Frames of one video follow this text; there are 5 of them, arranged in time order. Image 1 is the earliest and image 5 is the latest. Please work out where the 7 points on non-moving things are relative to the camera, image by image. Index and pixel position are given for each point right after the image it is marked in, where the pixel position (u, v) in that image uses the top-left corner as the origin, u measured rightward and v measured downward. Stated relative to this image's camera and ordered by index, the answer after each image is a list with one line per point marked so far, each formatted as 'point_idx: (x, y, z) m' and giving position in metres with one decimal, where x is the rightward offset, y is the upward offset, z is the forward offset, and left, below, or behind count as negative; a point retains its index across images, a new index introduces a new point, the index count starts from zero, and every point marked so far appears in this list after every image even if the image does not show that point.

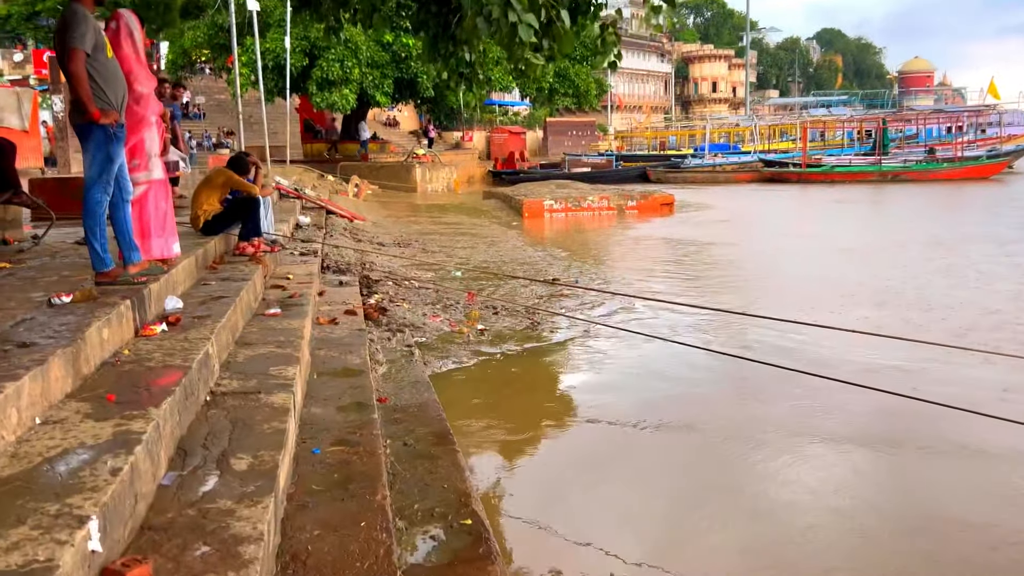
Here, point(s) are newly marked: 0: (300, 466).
0: (-0.7, -0.6, +2.9) m
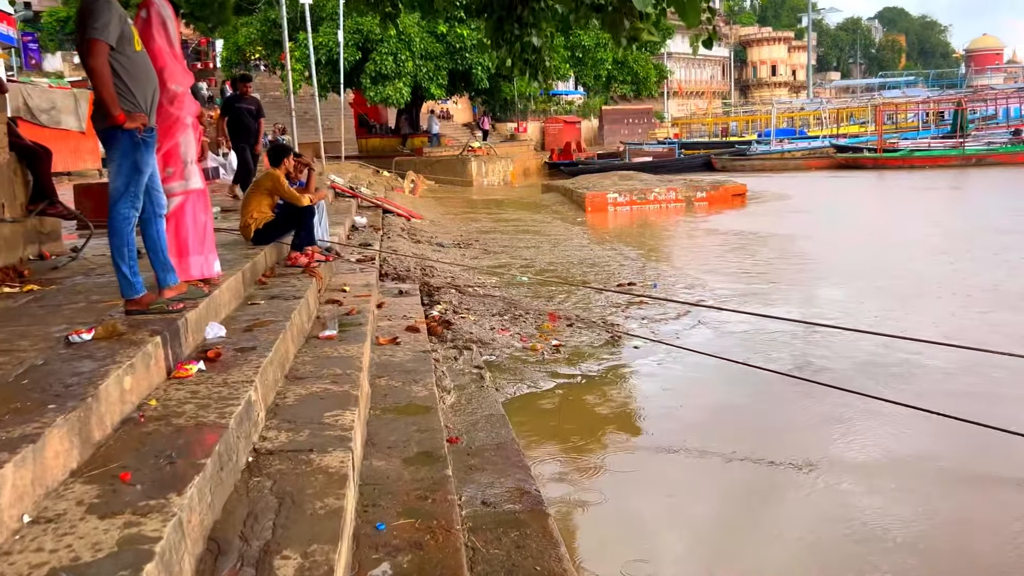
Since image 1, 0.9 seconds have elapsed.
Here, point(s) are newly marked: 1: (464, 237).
0: (-0.4, -0.7, +2.4) m
1: (-0.6, +0.6, +11.0) m
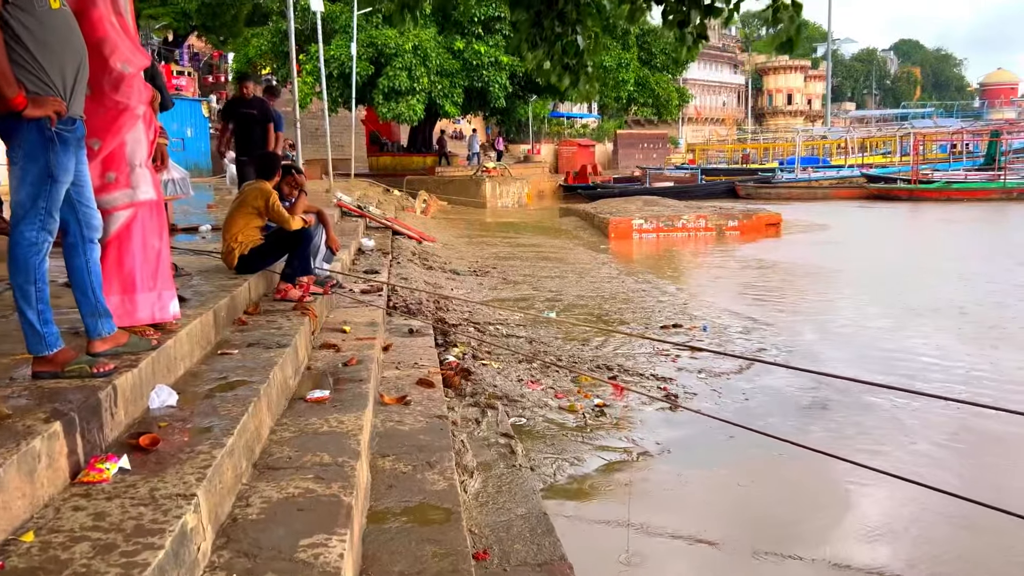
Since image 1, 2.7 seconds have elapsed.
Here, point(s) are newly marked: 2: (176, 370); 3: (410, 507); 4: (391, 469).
0: (-0.3, -0.9, +1.4) m
1: (-0.4, +0.3, +10.0) m
2: (-1.2, -0.3, +3.0) m
3: (-0.3, -0.7, +2.7) m
4: (-0.4, -0.6, +3.1) m
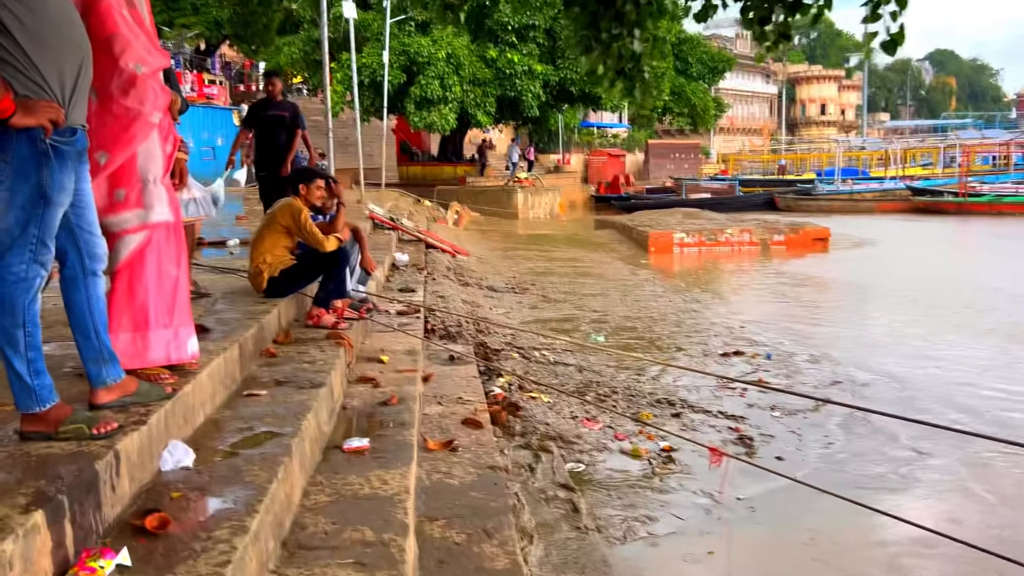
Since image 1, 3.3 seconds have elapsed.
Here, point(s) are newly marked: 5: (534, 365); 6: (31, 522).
0: (-0.1, -1.0, +0.9) m
1: (+0.1, +0.1, +9.6) m
2: (-0.9, -0.4, +2.6) m
3: (-0.1, -0.8, +2.3) m
4: (-0.2, -0.7, +2.6) m
5: (+0.1, -0.5, +5.5) m
6: (-0.9, -0.4, +1.6) m
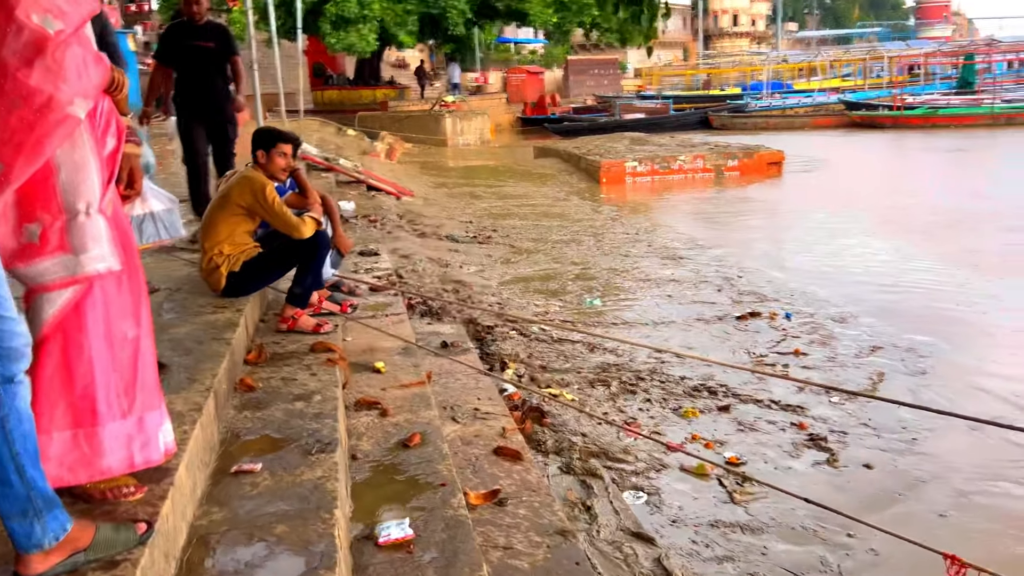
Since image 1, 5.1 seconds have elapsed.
0: (+0.3, -1.2, +0.2) m
1: (-0.4, +0.6, +8.7) m
2: (-0.7, -0.5, +1.8) m
3: (+0.2, -0.9, +1.5) m
4: (+0.1, -0.8, +1.9) m
5: (+0.1, -0.3, +4.7) m
6: (-0.5, -0.6, +0.7) m
